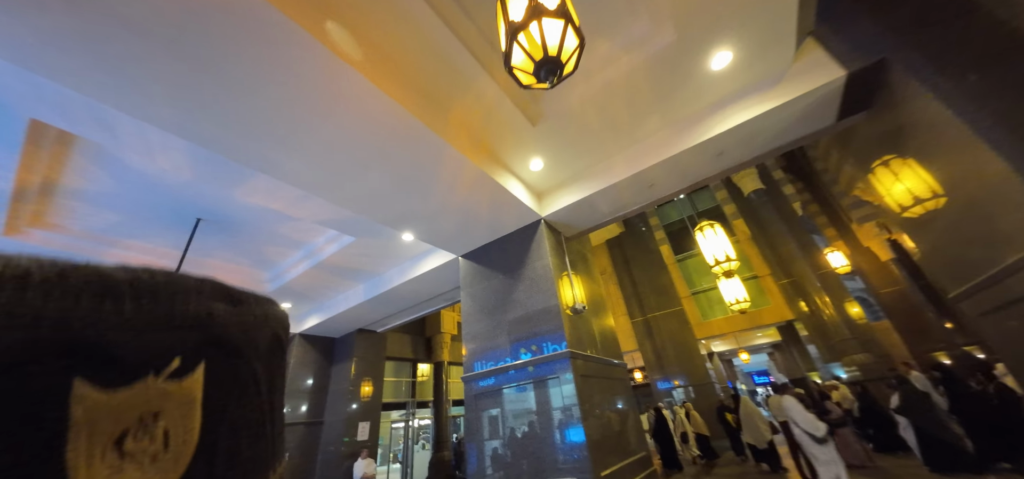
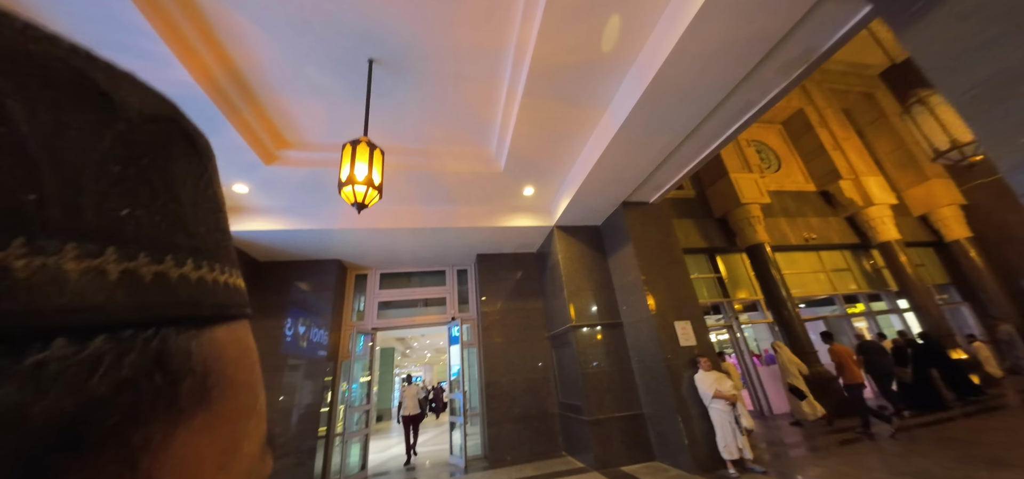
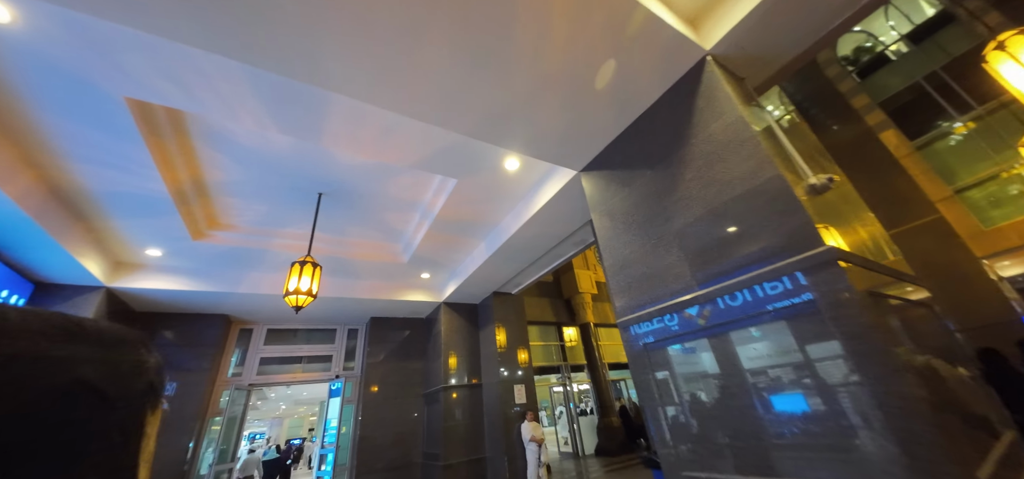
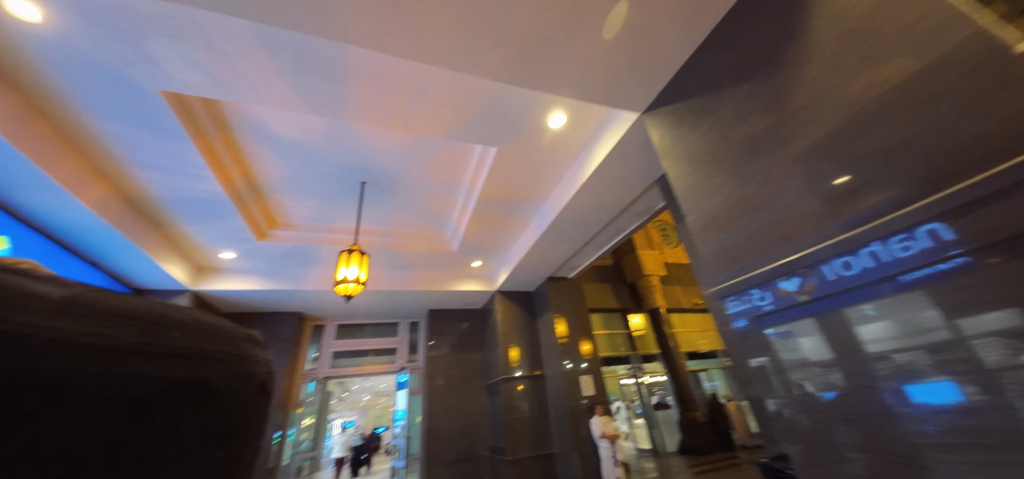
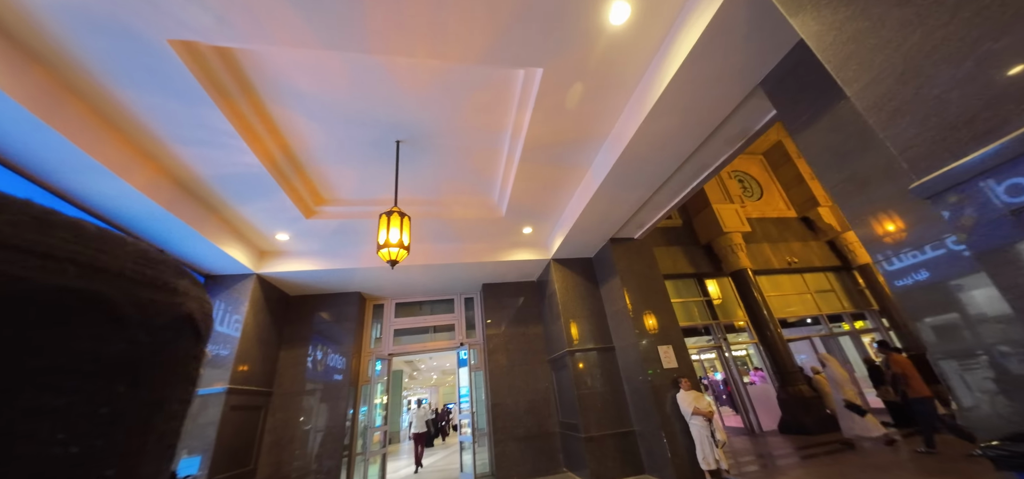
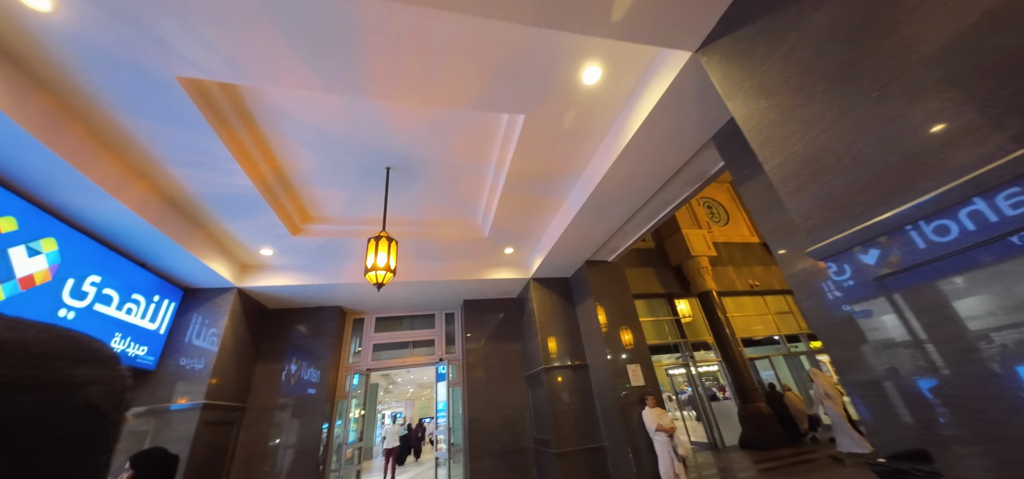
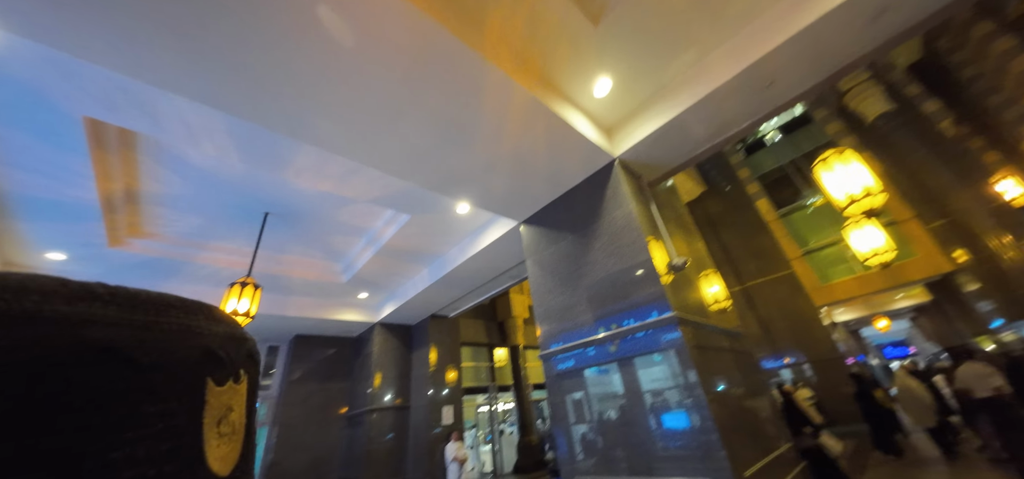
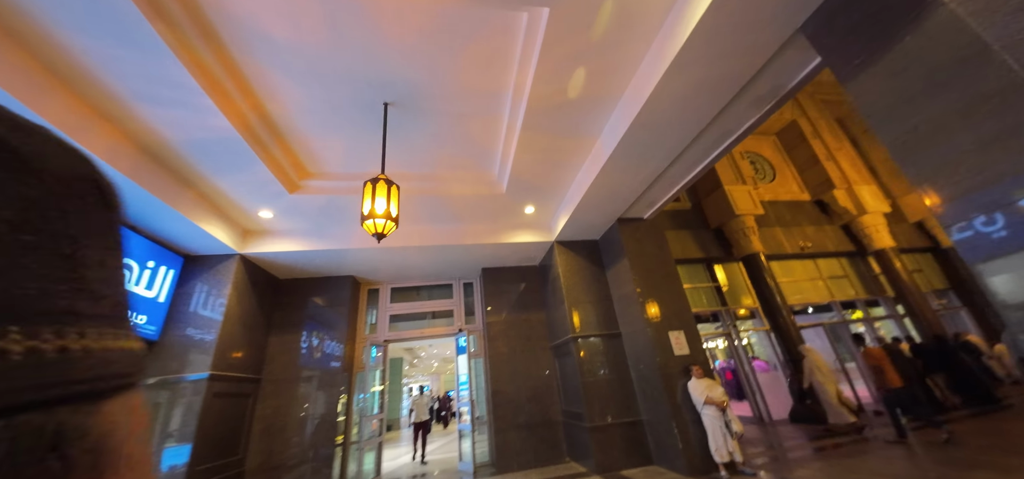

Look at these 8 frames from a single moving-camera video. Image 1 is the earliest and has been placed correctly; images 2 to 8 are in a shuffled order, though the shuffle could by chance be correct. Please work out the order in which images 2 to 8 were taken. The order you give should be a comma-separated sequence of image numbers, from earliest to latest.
7, 3, 4, 6, 5, 8, 2
